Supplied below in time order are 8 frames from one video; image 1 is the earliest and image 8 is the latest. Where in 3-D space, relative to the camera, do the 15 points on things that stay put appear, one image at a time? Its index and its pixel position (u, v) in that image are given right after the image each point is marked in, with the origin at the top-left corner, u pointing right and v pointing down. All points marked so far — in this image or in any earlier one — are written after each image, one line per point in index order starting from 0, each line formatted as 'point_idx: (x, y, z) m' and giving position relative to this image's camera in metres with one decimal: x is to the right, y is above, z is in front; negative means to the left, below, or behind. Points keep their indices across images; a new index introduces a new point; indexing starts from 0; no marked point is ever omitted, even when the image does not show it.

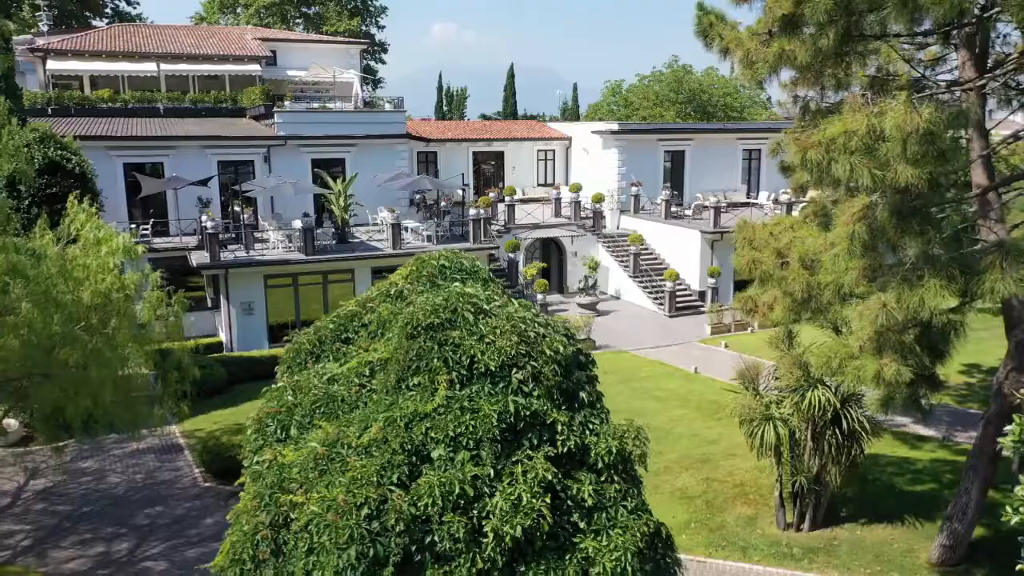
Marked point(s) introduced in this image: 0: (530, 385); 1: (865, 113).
0: (+0.1, -0.5, +4.7) m
1: (+3.4, +1.7, +7.9) m
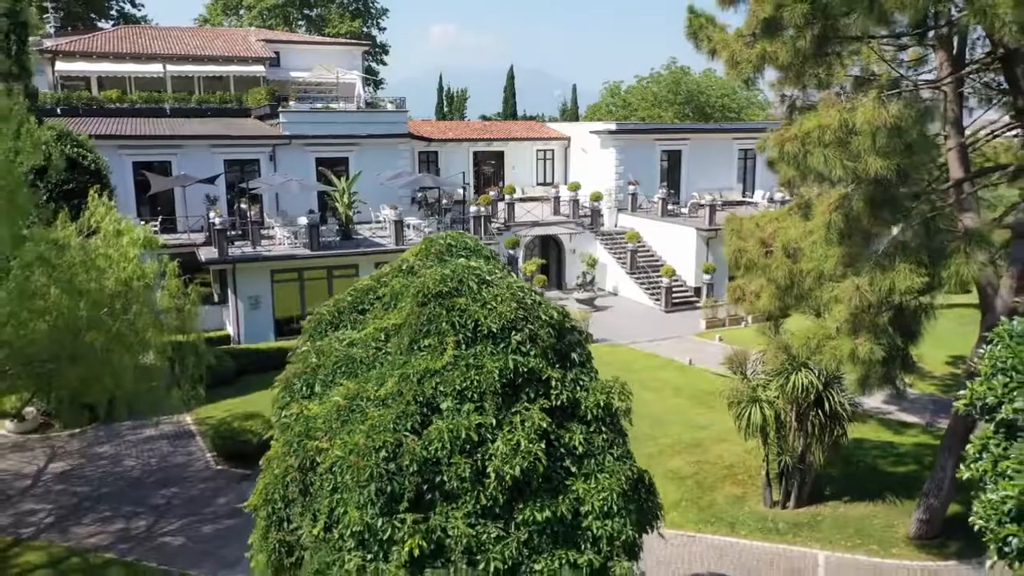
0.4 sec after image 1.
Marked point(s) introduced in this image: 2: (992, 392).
0: (+0.1, -0.4, +5.3) m
1: (+3.4, +1.9, +8.5) m
2: (+3.6, -0.8, +6.0) m
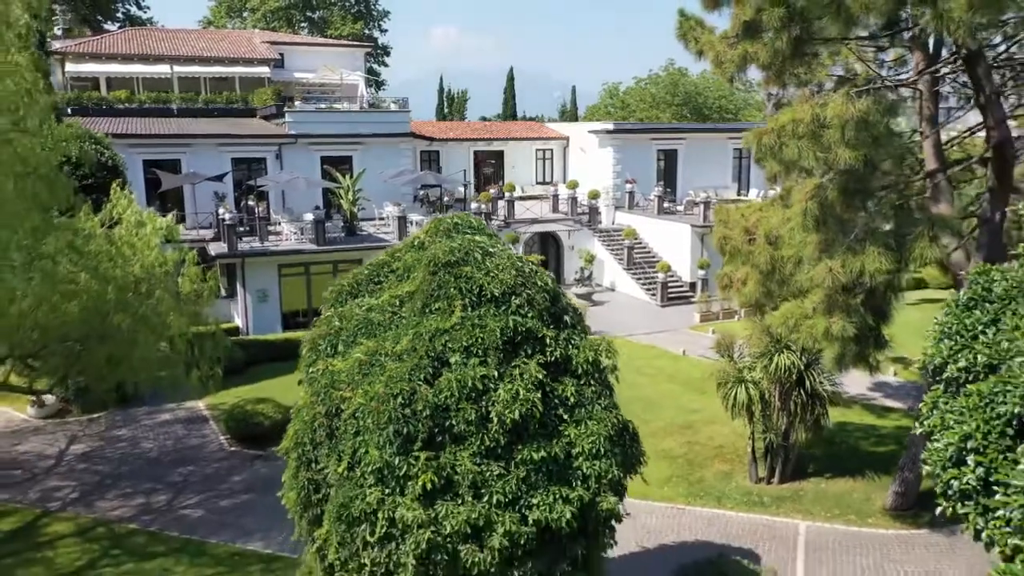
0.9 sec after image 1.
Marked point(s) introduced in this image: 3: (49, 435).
0: (+0.1, -0.2, +6.0) m
1: (+3.4, +2.1, +9.3) m
2: (+3.6, -0.5, +6.8) m
3: (-9.1, -2.9, +15.9) m
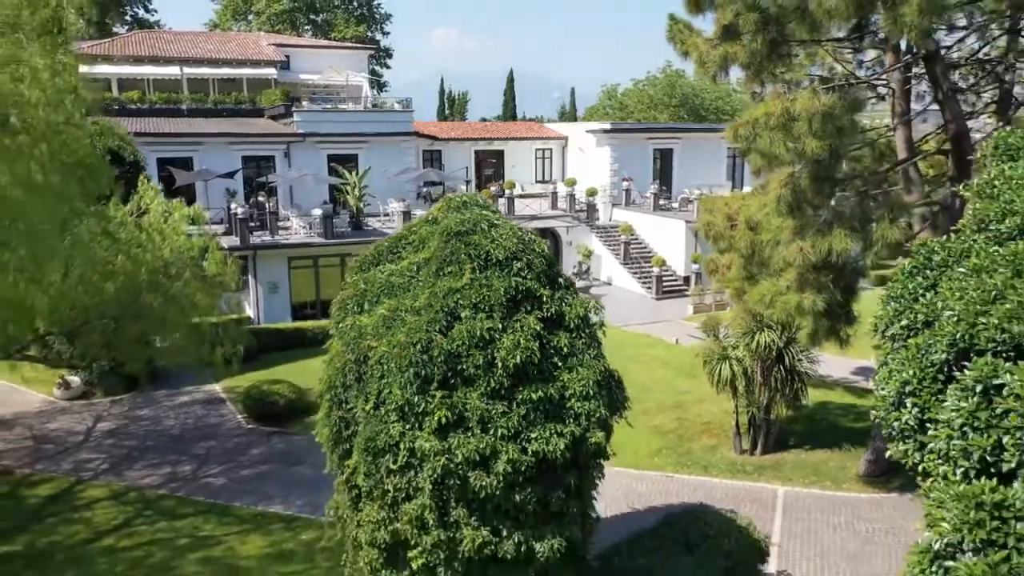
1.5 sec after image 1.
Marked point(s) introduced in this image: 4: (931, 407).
0: (+0.1, +0.1, +7.0) m
1: (+3.4, +2.4, +10.2) m
2: (+3.6, -0.3, +7.7) m
3: (-9.1, -2.6, +16.9) m
4: (+3.4, -1.0, +6.5) m
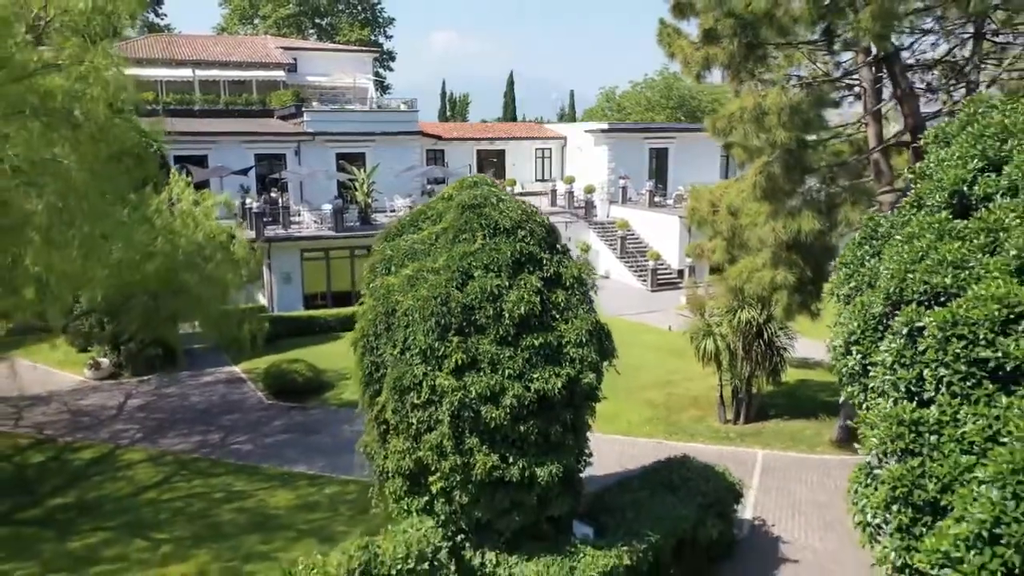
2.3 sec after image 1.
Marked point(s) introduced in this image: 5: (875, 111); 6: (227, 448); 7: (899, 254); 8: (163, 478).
0: (+0.2, +0.5, +8.2) m
1: (+3.5, +2.7, +11.5) m
2: (+3.6, +0.1, +9.0) m
3: (-9.1, -2.3, +18.1) m
4: (+3.4, -0.6, +7.7) m
5: (+6.2, +3.0, +13.6) m
6: (-5.2, -2.9, +14.6) m
7: (+3.8, +0.3, +7.8) m
8: (-5.7, -3.1, +13.1) m
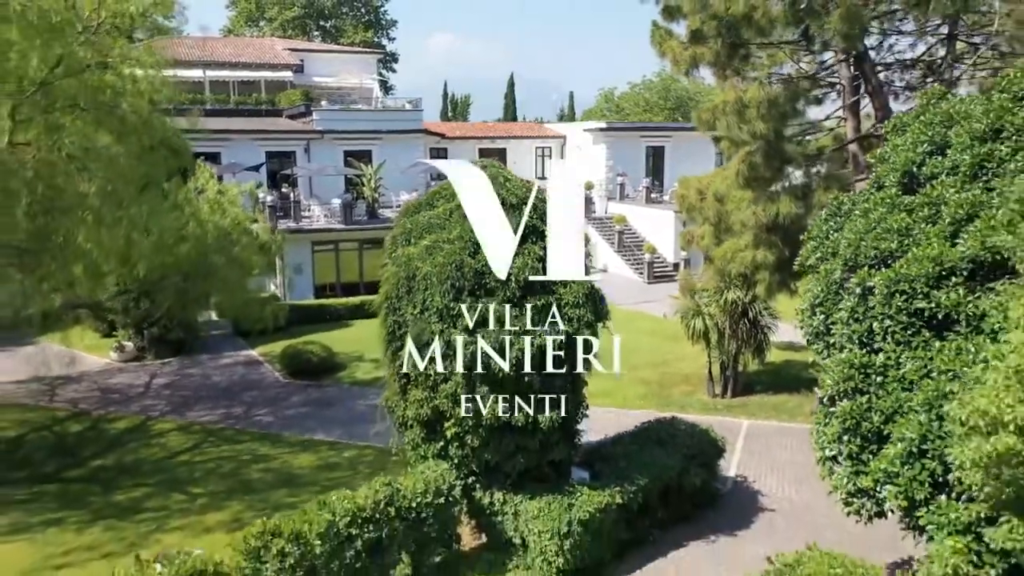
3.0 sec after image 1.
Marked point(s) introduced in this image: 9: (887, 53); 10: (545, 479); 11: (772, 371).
0: (+0.2, +0.8, +9.3) m
1: (+3.5, +3.1, +12.6) m
2: (+3.7, +0.4, +10.1) m
3: (-9.0, -2.0, +19.2) m
4: (+3.5, -0.2, +8.9) m
5: (+6.2, +3.3, +14.8) m
6: (-5.1, -2.6, +15.7) m
7: (+3.8, +0.7, +8.9) m
8: (-5.6, -2.7, +14.2) m
9: (+7.2, +4.5, +15.3) m
10: (+0.4, -2.3, +9.8) m
11: (+5.7, -1.8, +17.7) m
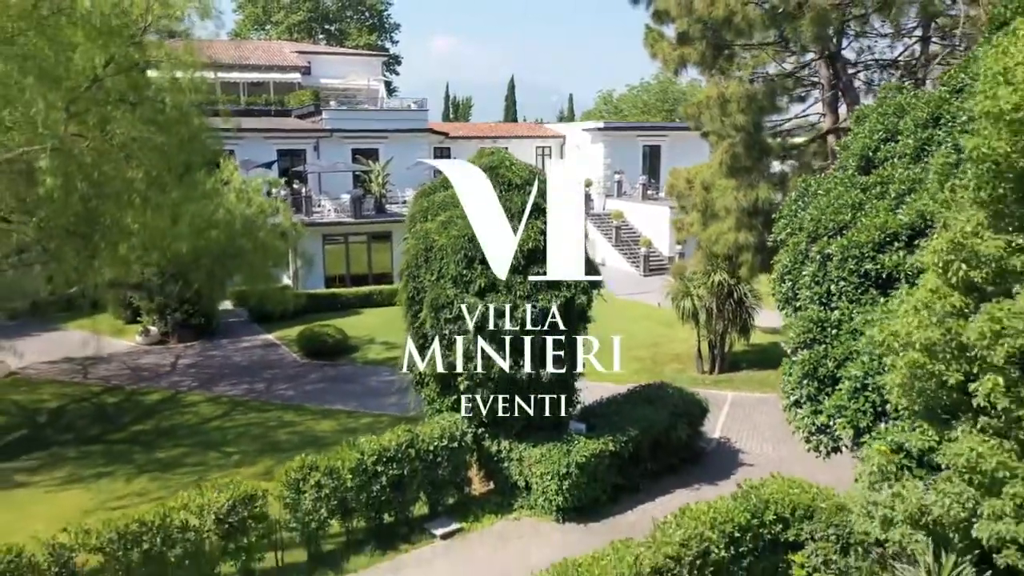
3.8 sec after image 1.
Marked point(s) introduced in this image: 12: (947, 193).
0: (+0.3, +1.2, +10.6) m
1: (+3.6, +3.5, +13.9) m
2: (+3.8, +0.8, +11.3) m
3: (-9.0, -1.7, +20.4) m
4: (+3.6, +0.1, +10.1) m
5: (+6.3, +3.7, +16.0) m
6: (-5.0, -2.2, +17.0) m
7: (+3.9, +1.1, +10.2) m
8: (-5.6, -2.4, +15.5) m
9: (+7.2, +4.8, +16.6) m
10: (+0.5, -1.9, +11.0) m
11: (+5.7, -1.5, +18.9) m
12: (+3.9, +0.9, +7.2) m
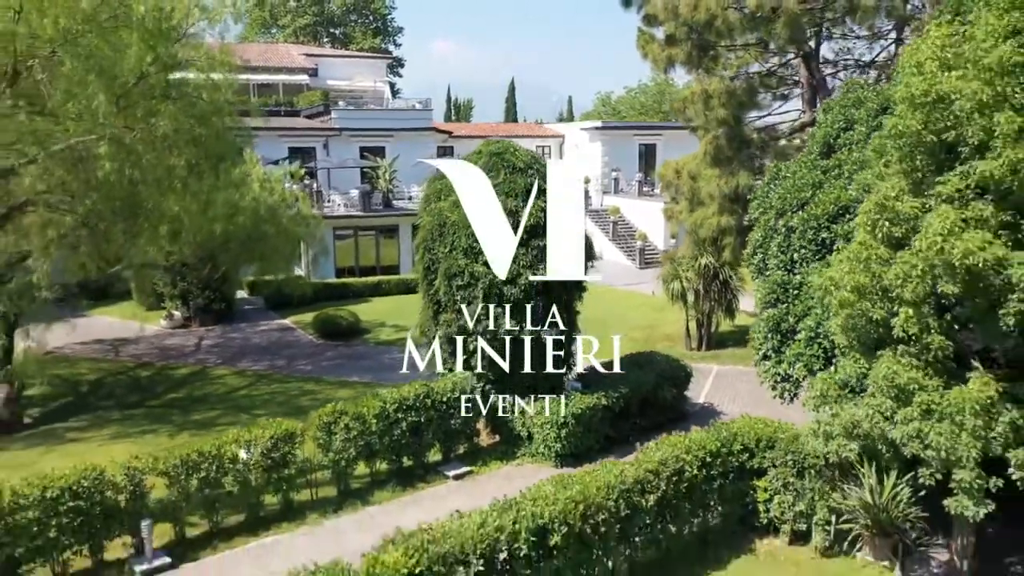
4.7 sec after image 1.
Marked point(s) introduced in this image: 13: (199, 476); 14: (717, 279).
0: (+0.4, +1.6, +11.9) m
1: (+3.7, +3.9, +15.3) m
2: (+3.8, +1.2, +12.7) m
3: (-8.9, -1.3, +21.8) m
4: (+3.6, +0.6, +11.5) m
5: (+6.4, +4.1, +17.4) m
6: (-5.0, -1.8, +18.4) m
7: (+3.9, +1.5, +11.6) m
8: (-5.5, -2.0, +16.9) m
9: (+7.3, +5.2, +18.0) m
10: (+0.5, -1.5, +12.4) m
11: (+5.8, -1.1, +20.3) m
12: (+3.9, +1.3, +8.6) m
13: (-3.7, -2.2, +9.5) m
14: (+4.6, +0.2, +18.2) m
